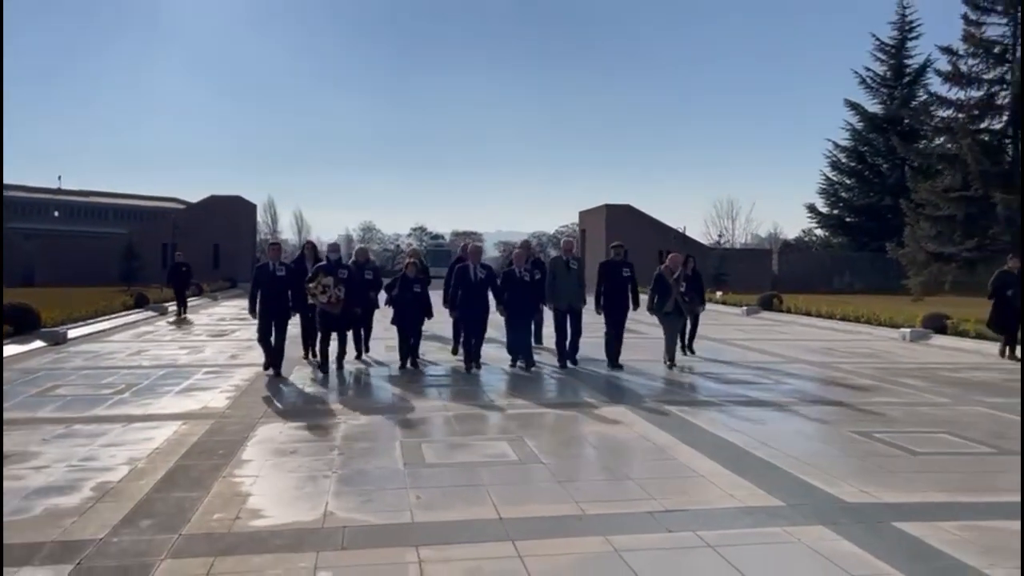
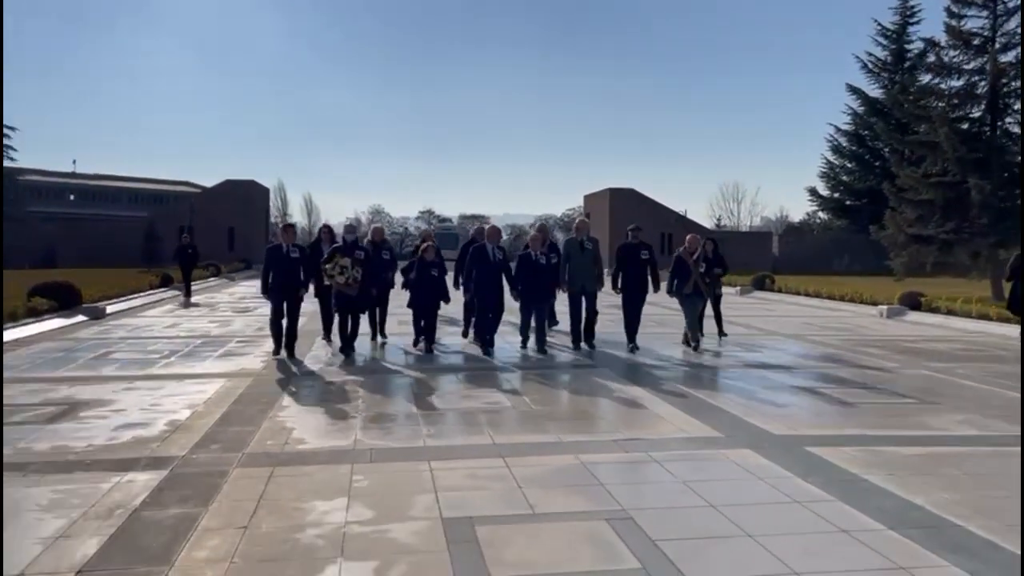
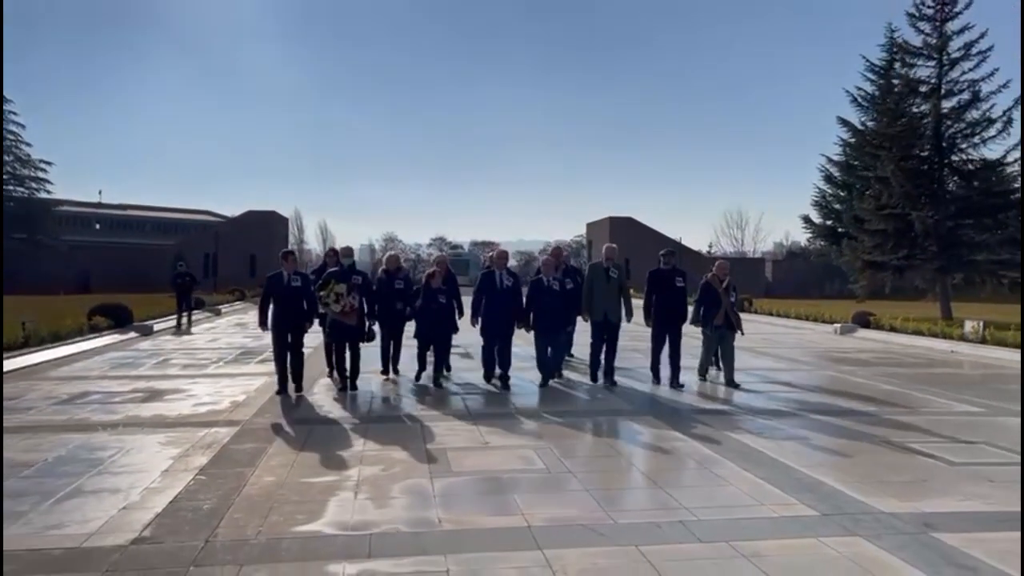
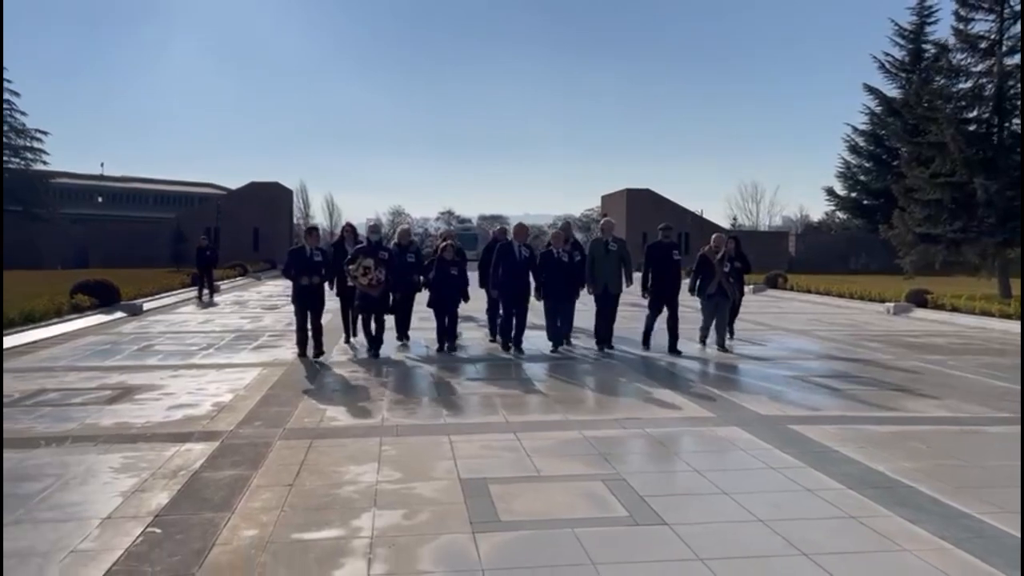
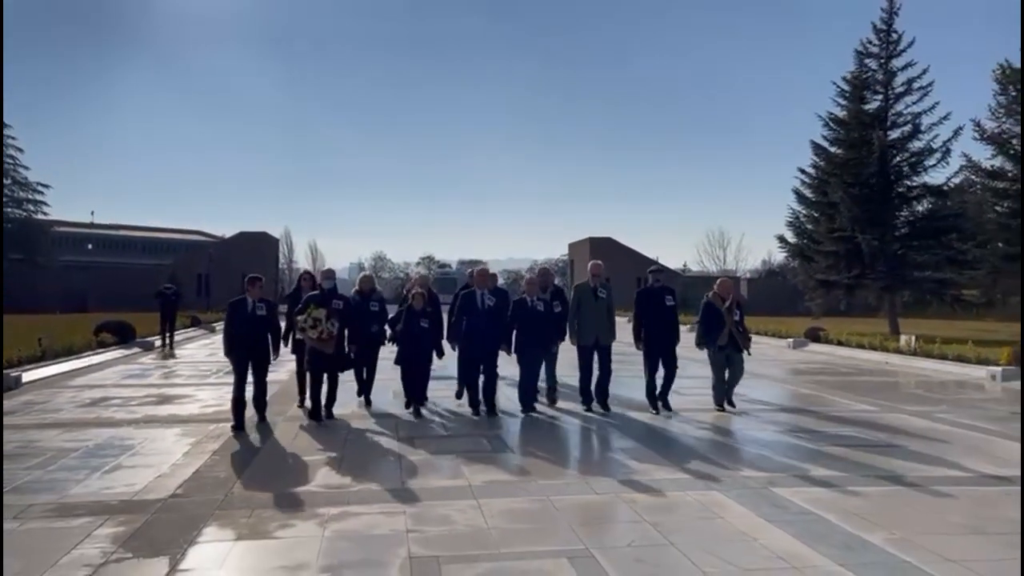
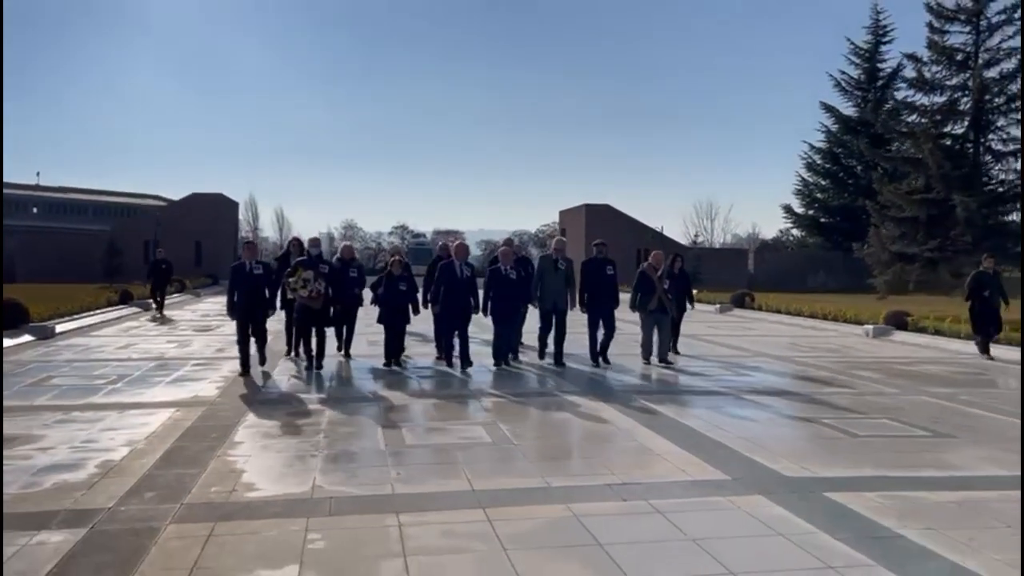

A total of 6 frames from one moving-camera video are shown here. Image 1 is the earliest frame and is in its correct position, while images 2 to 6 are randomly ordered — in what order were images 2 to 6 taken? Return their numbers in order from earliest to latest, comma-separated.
6, 2, 4, 3, 5
